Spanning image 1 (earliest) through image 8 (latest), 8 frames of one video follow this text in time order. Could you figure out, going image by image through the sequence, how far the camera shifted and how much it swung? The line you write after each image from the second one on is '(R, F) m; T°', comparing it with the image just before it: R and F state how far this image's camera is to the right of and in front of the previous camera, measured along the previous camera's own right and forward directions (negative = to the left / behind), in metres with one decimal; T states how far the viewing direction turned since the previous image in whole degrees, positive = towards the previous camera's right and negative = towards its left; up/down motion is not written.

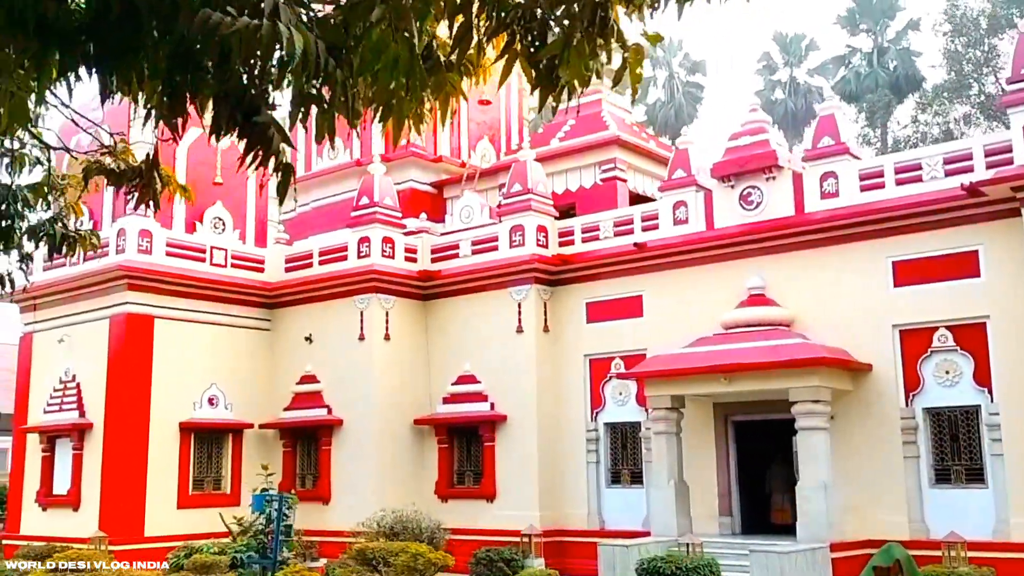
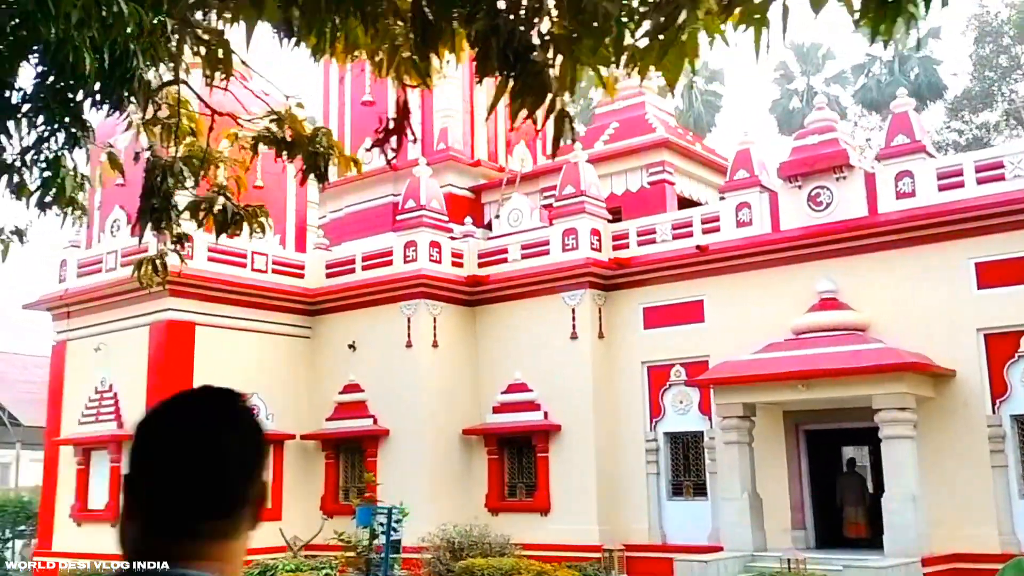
(-0.7, +0.4) m; 0°
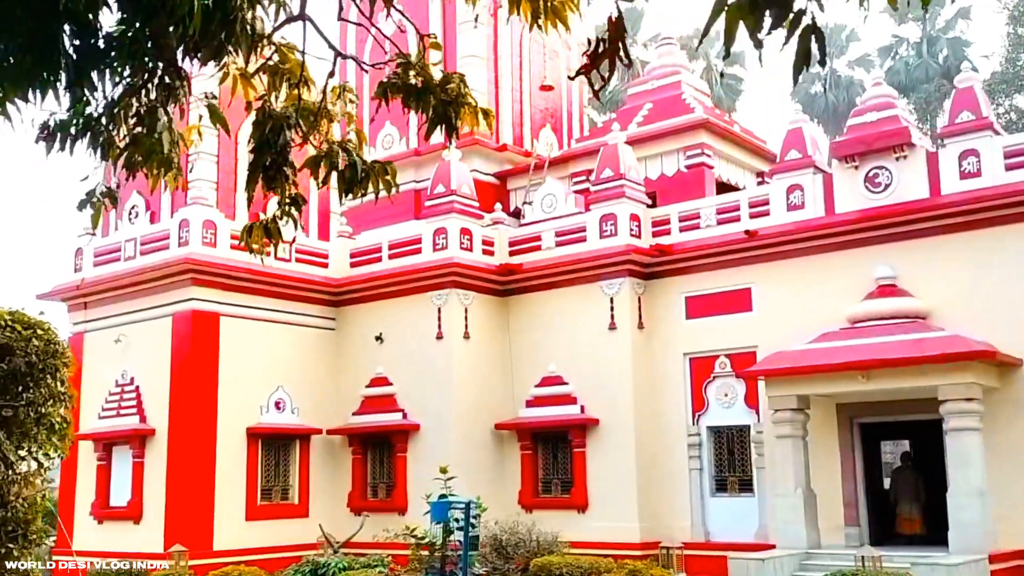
(-0.4, +0.5) m; 0°
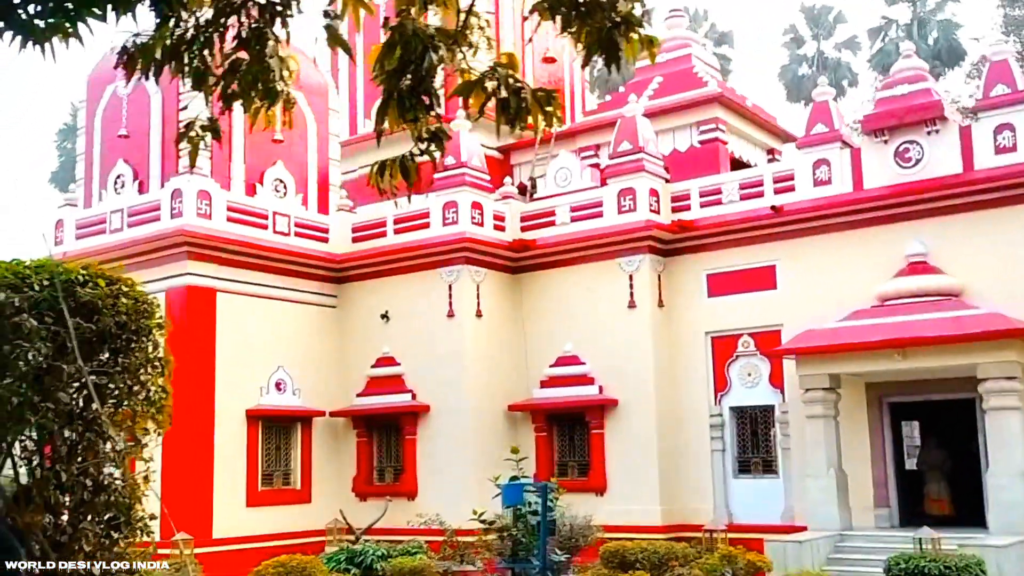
(-0.6, +0.4) m; +2°
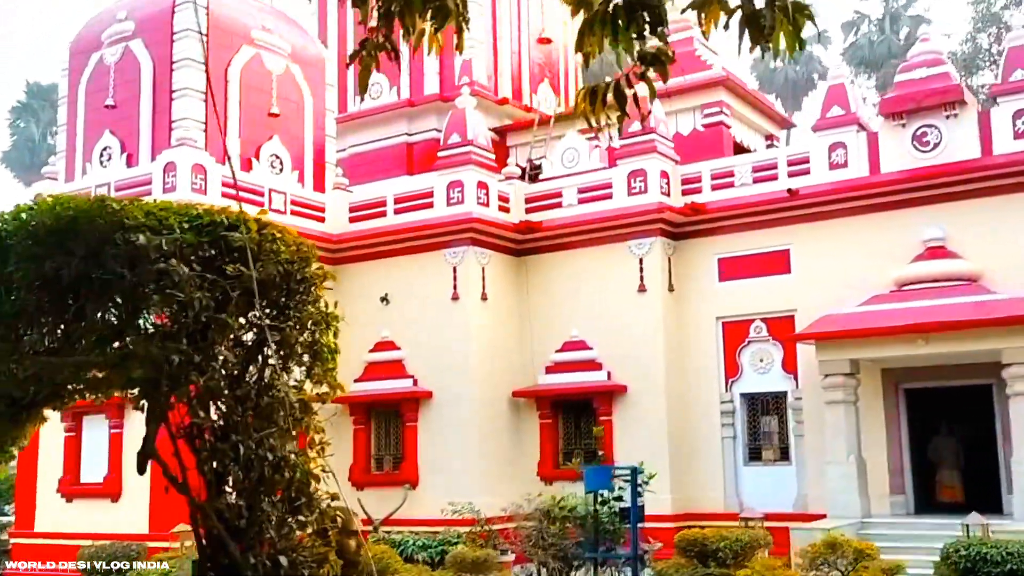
(-0.6, +0.3) m; +3°
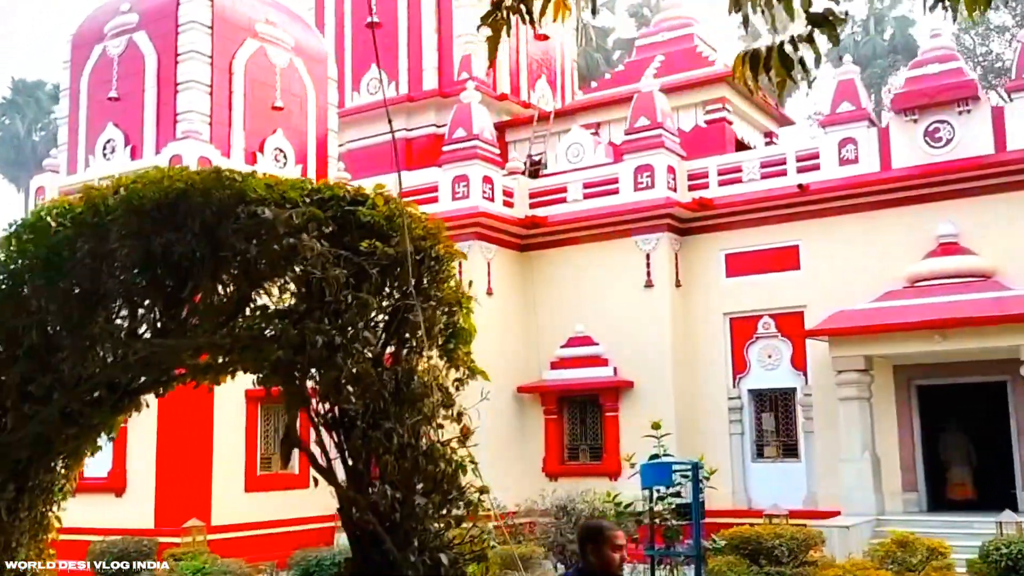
(-0.4, +0.1) m; +2°
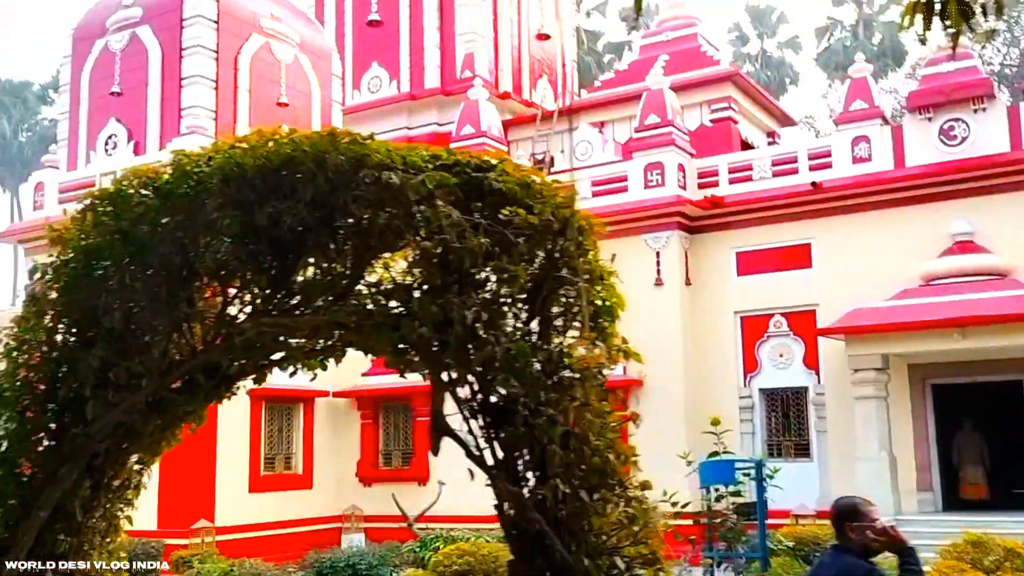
(-0.3, +0.1) m; +1°
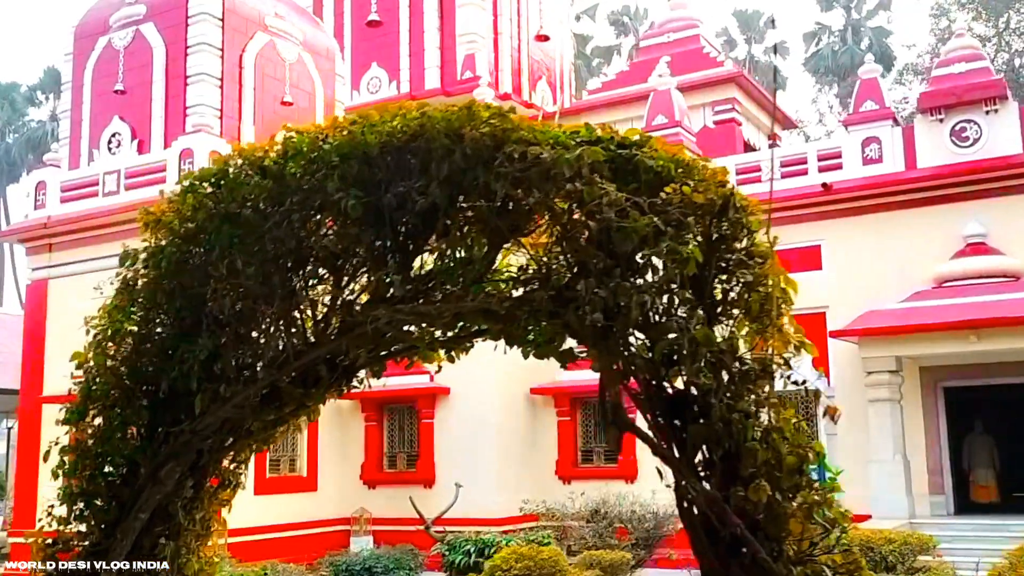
(-0.3, +0.1) m; +1°
